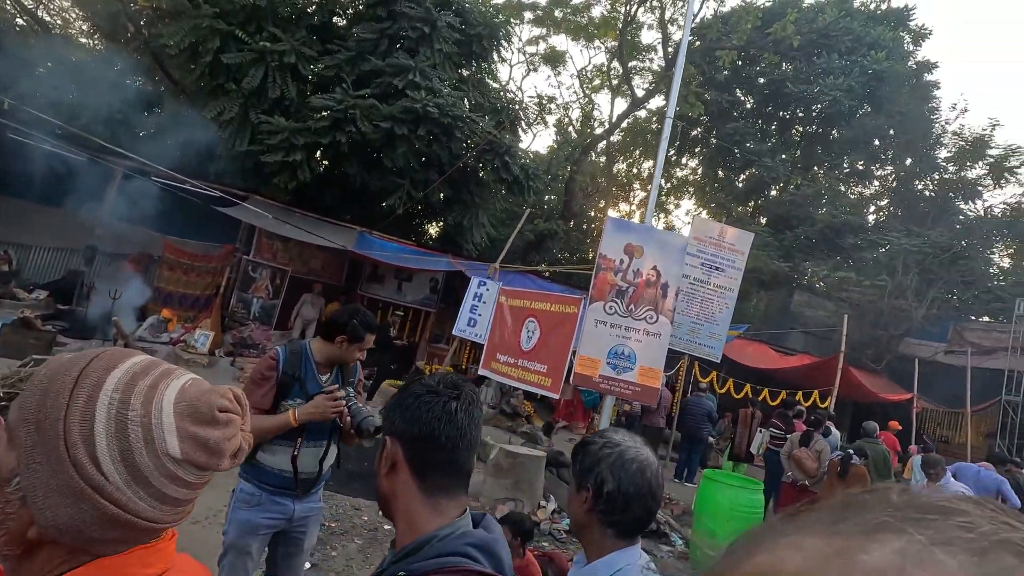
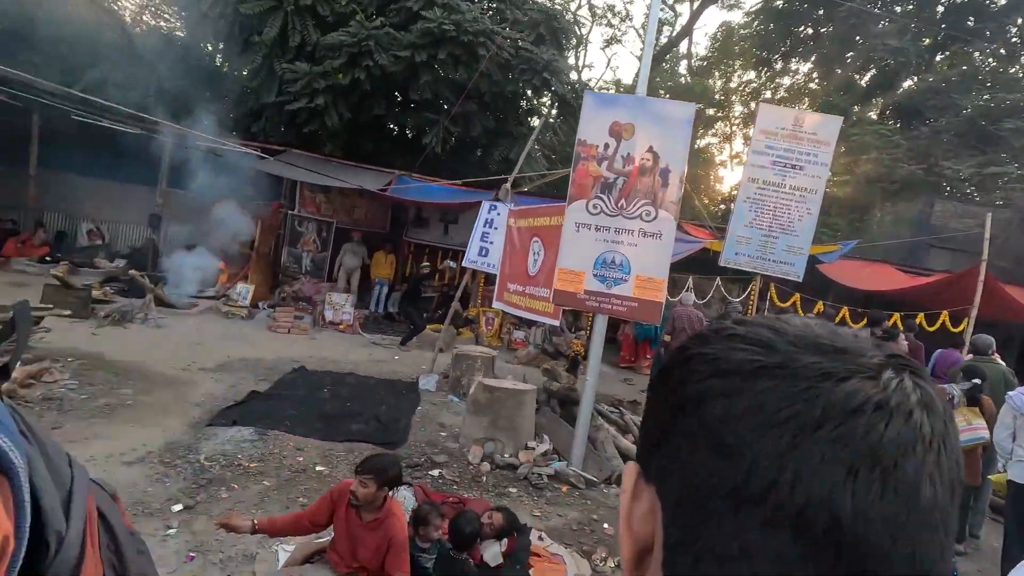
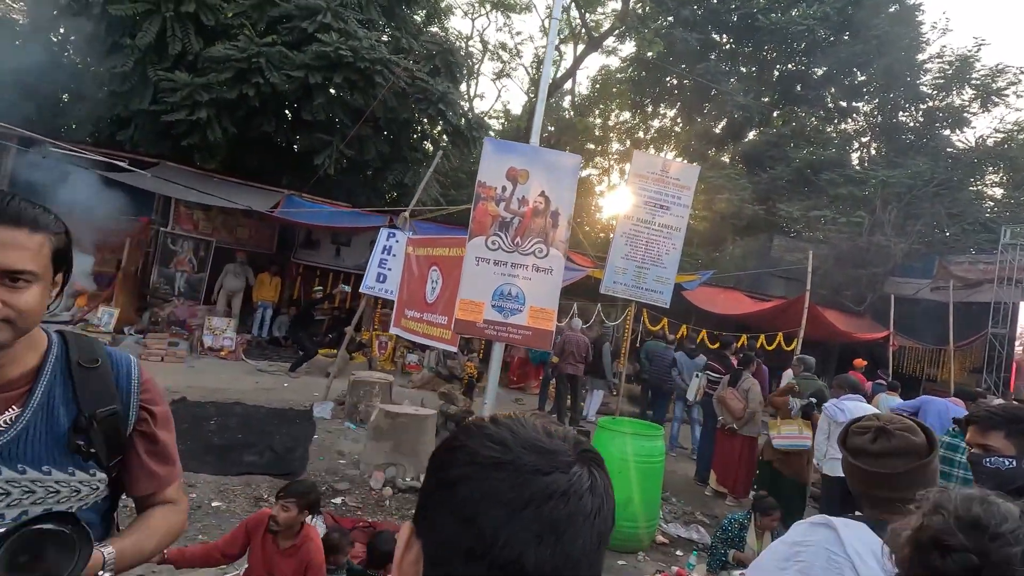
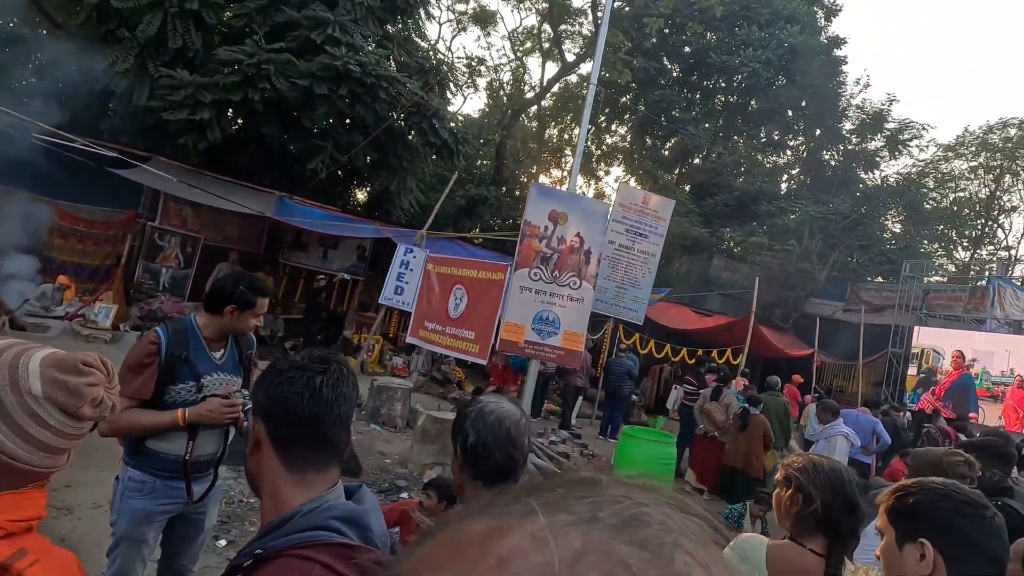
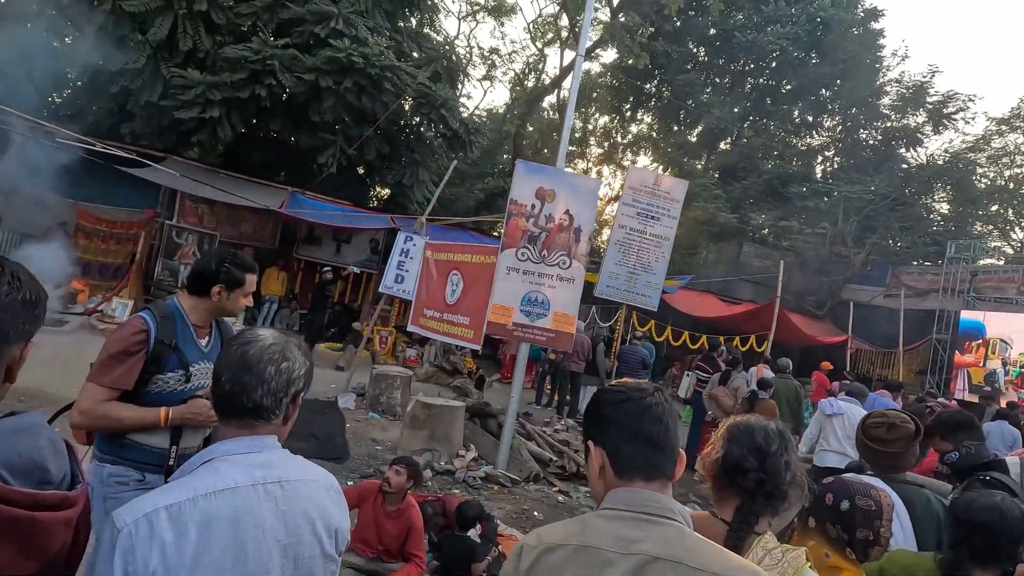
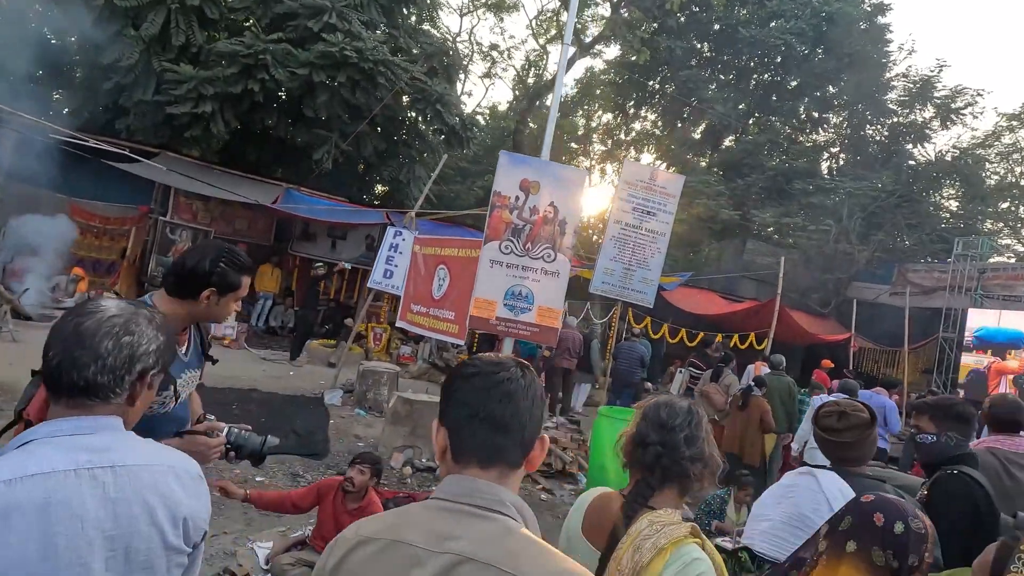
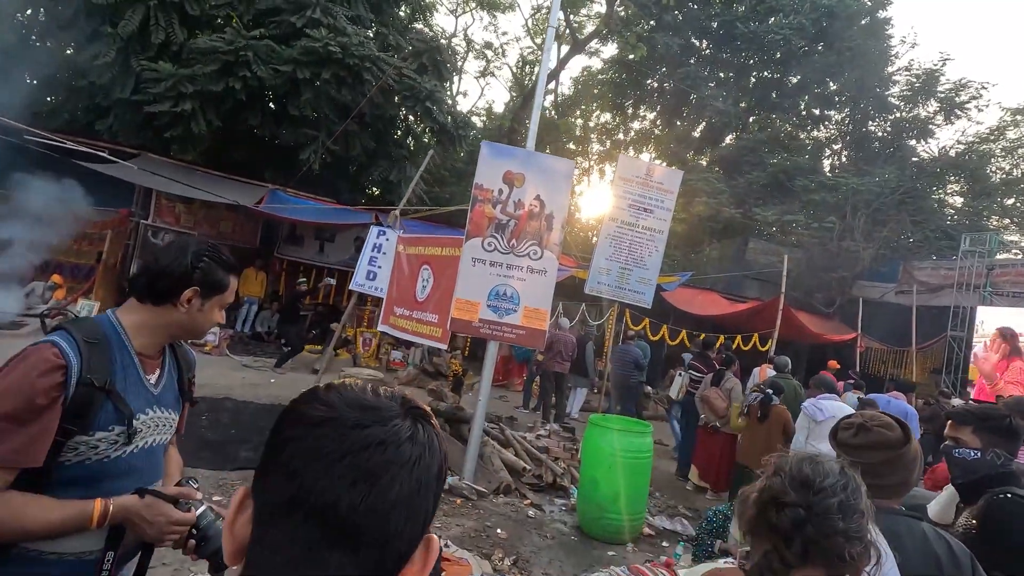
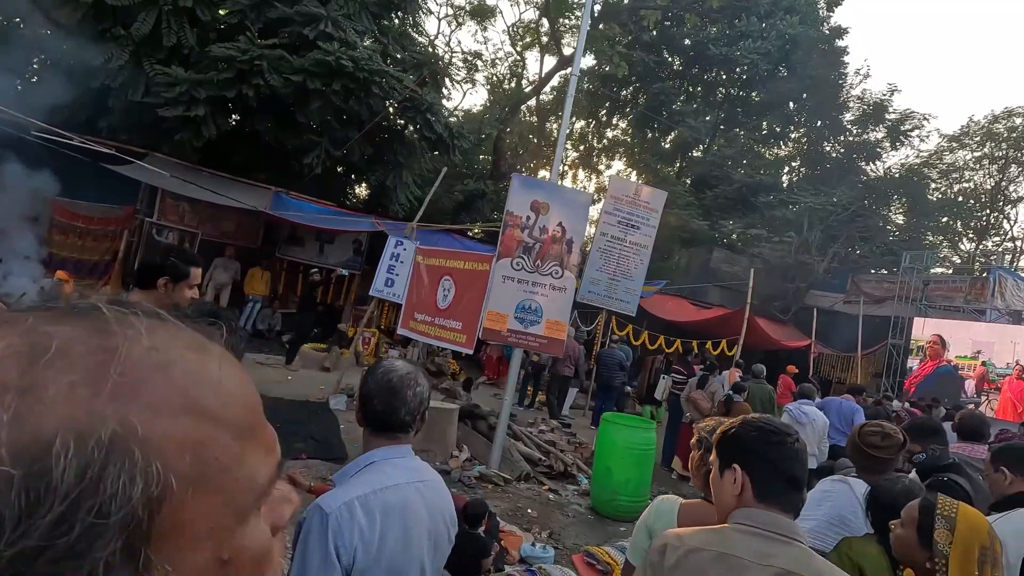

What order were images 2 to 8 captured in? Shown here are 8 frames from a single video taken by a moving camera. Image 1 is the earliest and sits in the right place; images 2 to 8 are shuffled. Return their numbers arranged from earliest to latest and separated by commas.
4, 8, 5, 6, 7, 3, 2
